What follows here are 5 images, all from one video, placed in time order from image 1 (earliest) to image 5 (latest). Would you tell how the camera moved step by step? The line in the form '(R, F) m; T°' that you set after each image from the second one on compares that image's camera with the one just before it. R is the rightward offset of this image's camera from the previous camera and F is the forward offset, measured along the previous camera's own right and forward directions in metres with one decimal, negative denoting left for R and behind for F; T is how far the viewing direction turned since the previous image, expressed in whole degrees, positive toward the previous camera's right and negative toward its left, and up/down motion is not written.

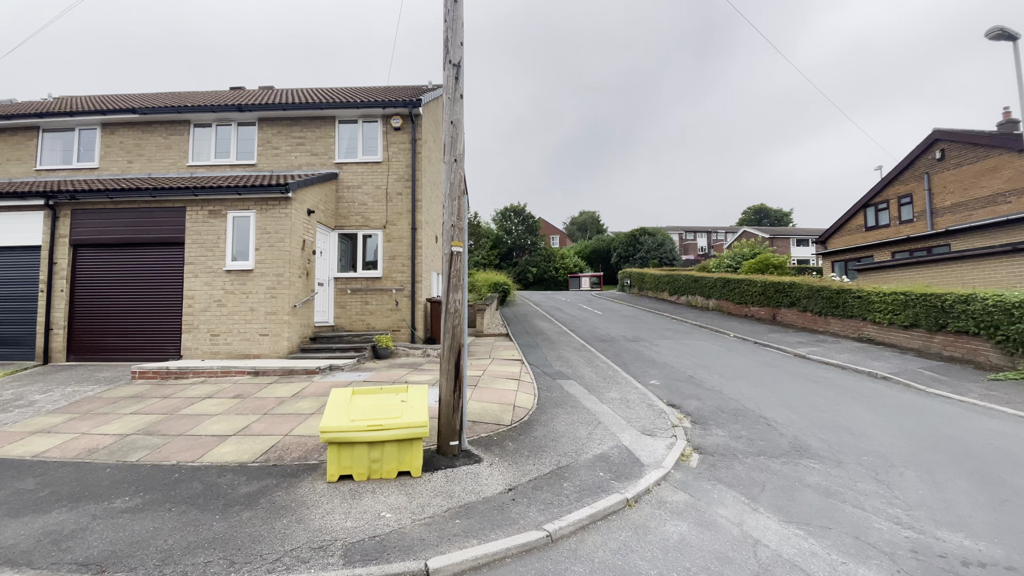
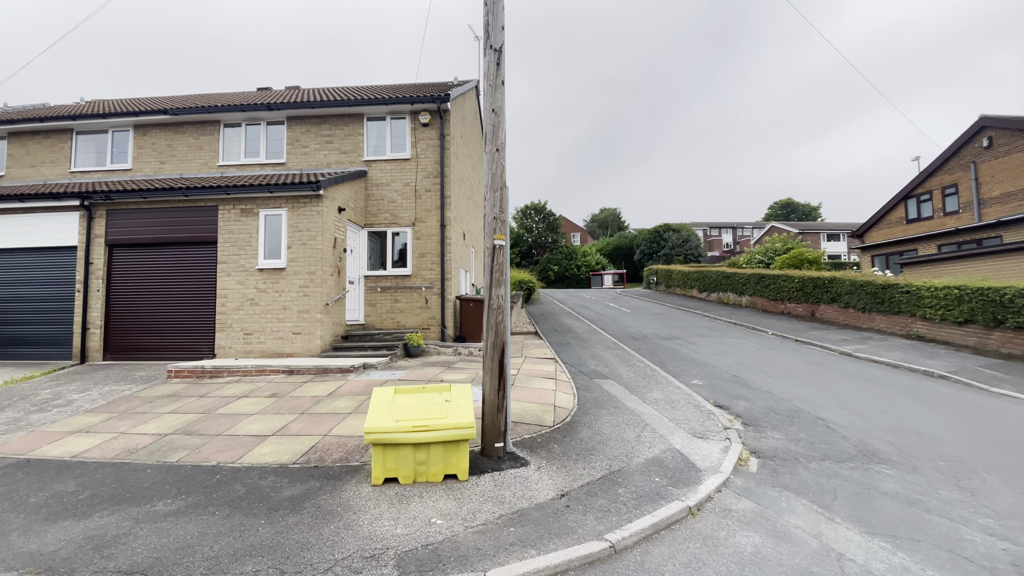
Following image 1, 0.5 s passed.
(-0.3, +0.2) m; -2°
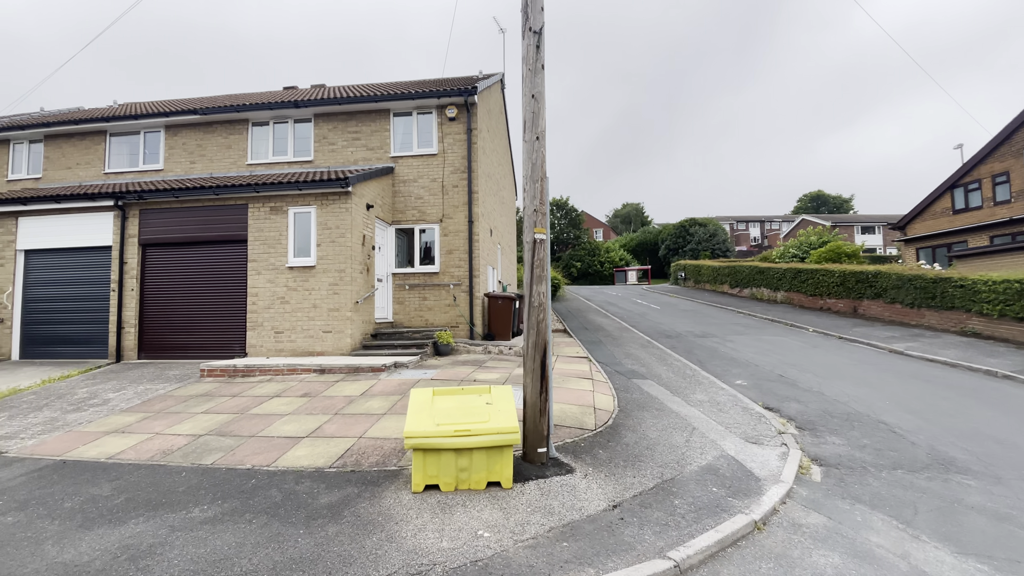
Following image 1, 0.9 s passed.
(-0.2, +0.3) m; -2°
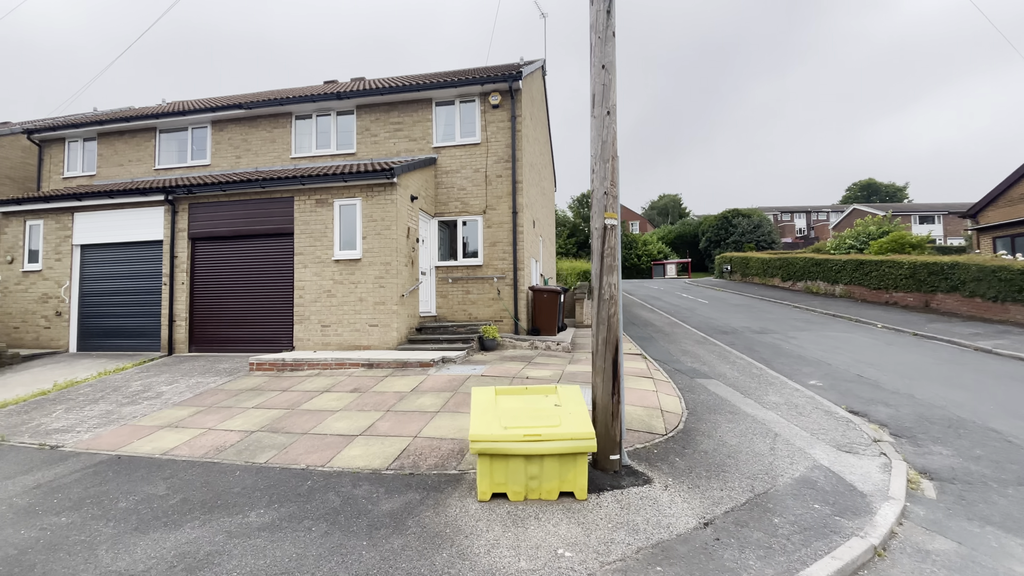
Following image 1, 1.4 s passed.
(-0.3, +0.4) m; -4°
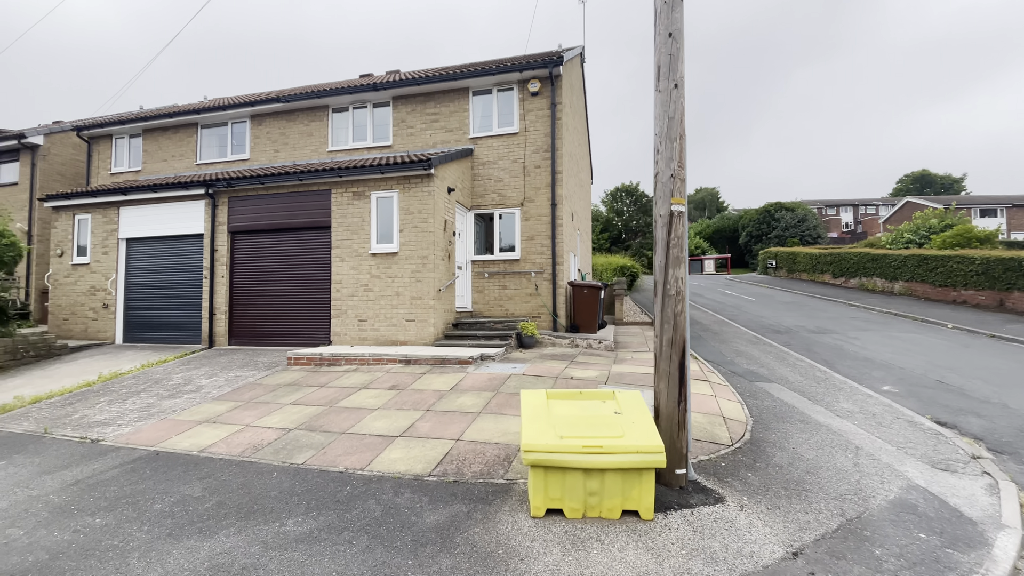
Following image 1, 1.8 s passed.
(-0.2, +0.4) m; -4°
